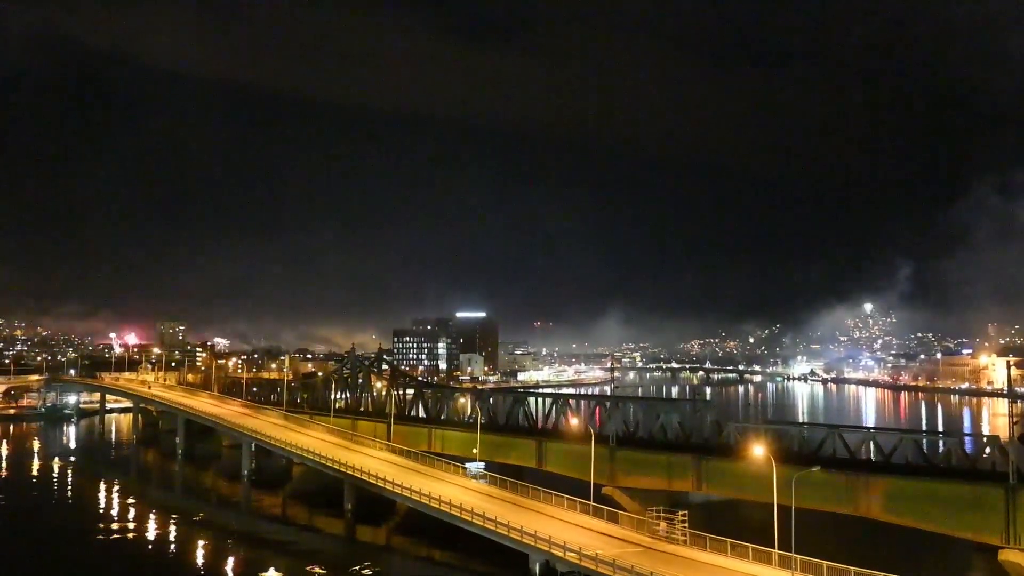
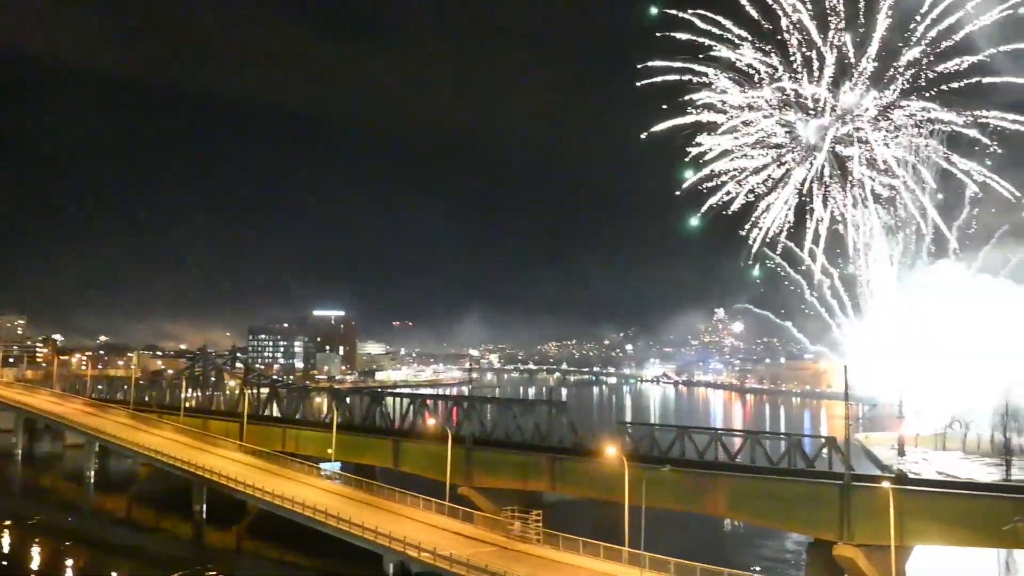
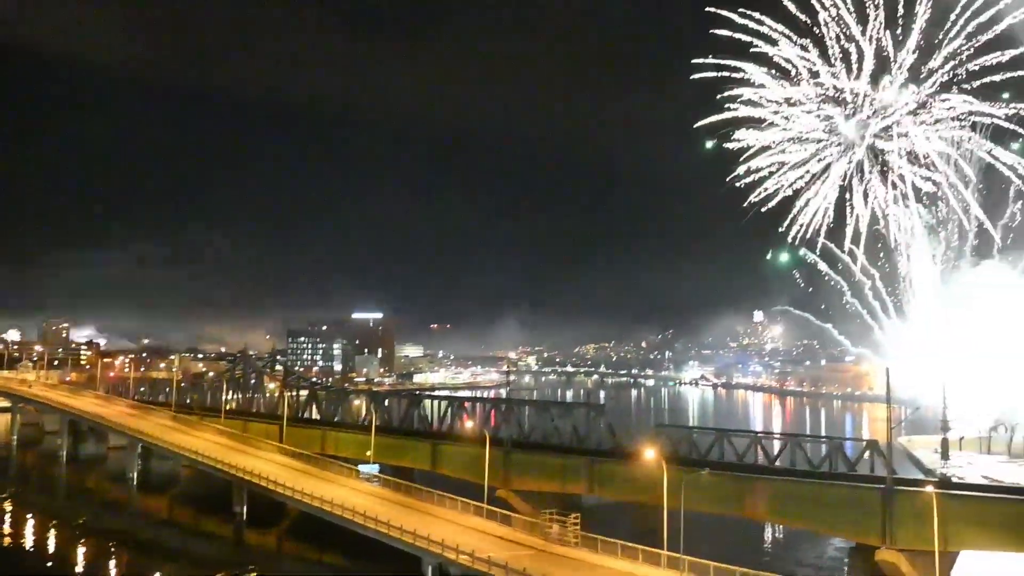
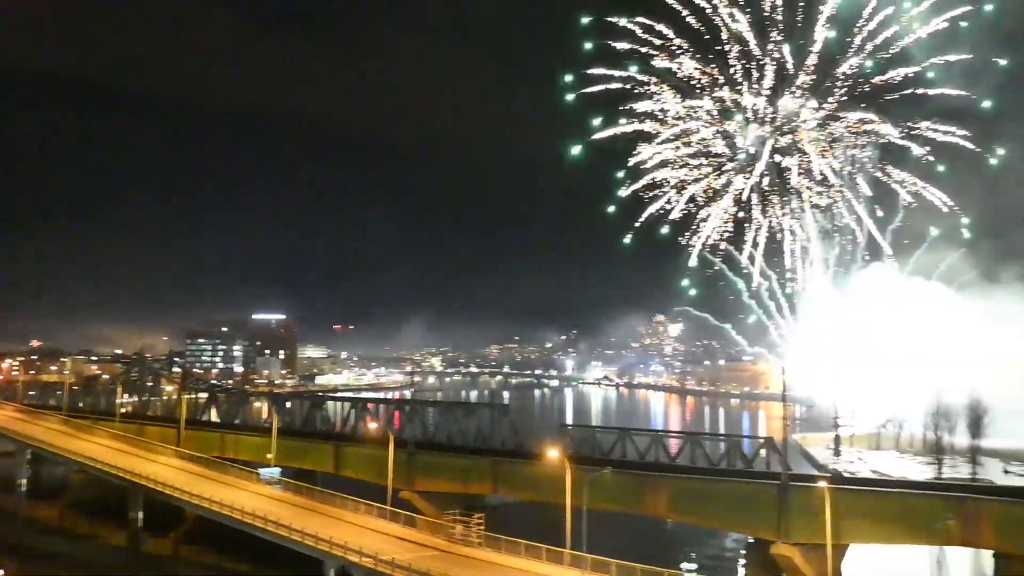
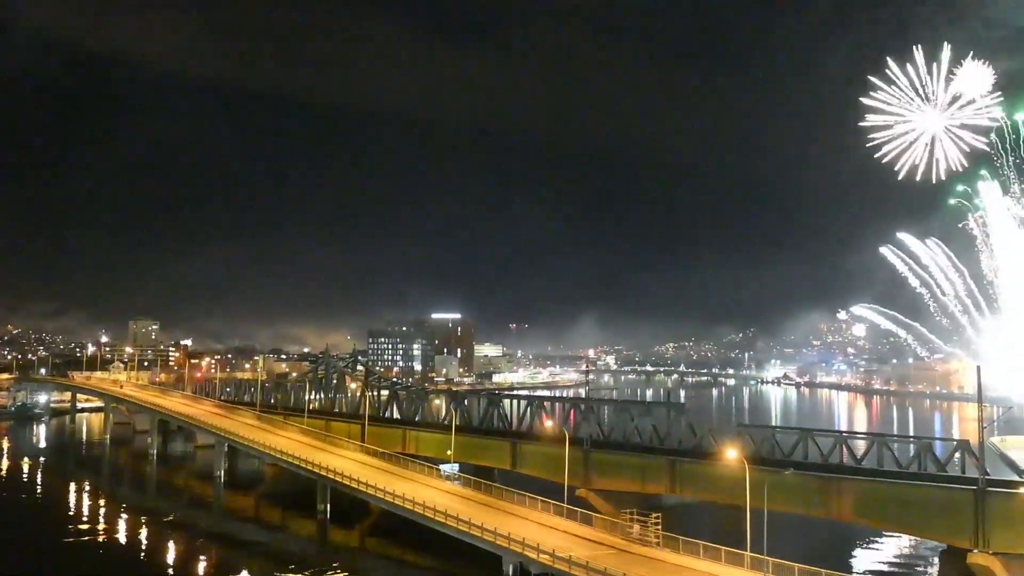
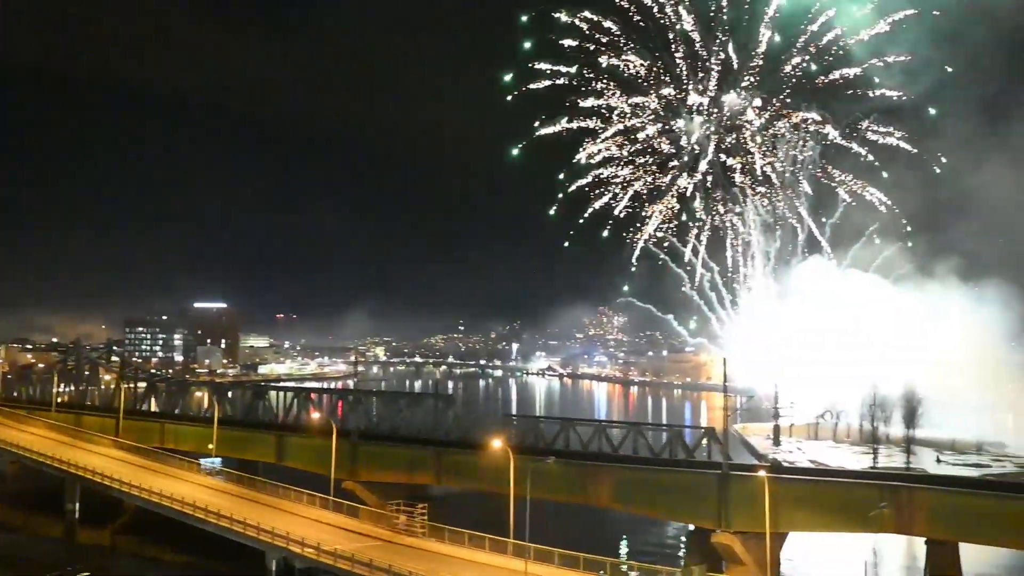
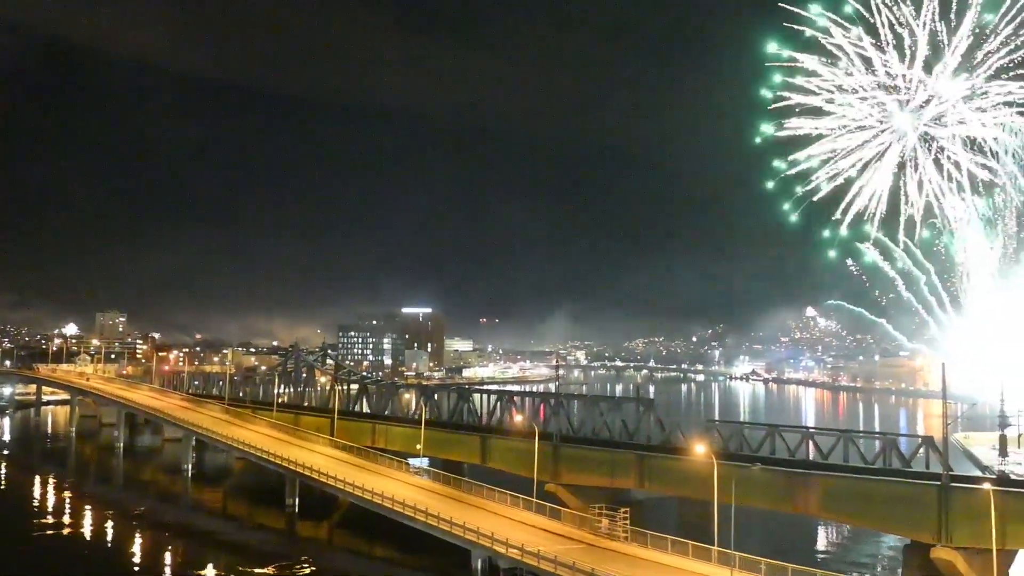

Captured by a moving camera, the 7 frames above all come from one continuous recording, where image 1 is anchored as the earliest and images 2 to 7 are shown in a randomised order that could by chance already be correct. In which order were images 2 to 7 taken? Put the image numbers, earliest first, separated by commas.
5, 7, 3, 2, 4, 6
